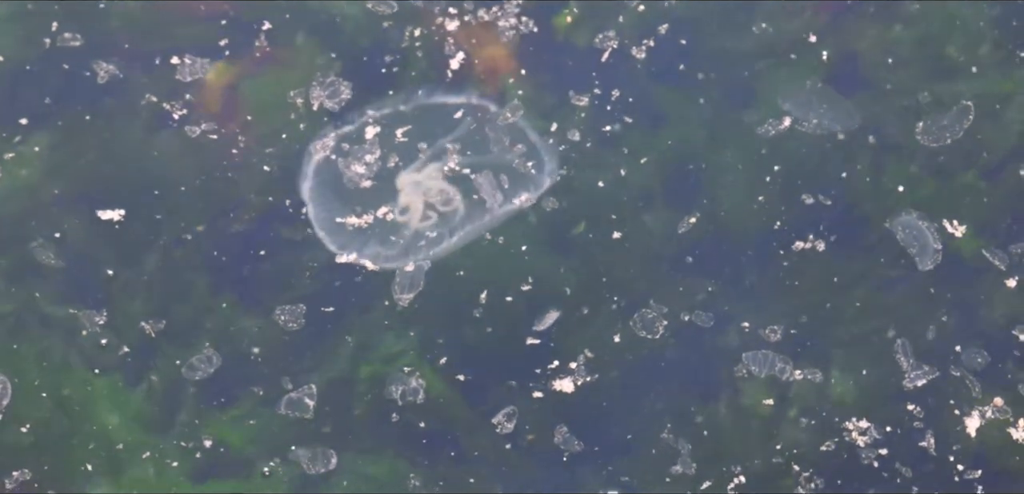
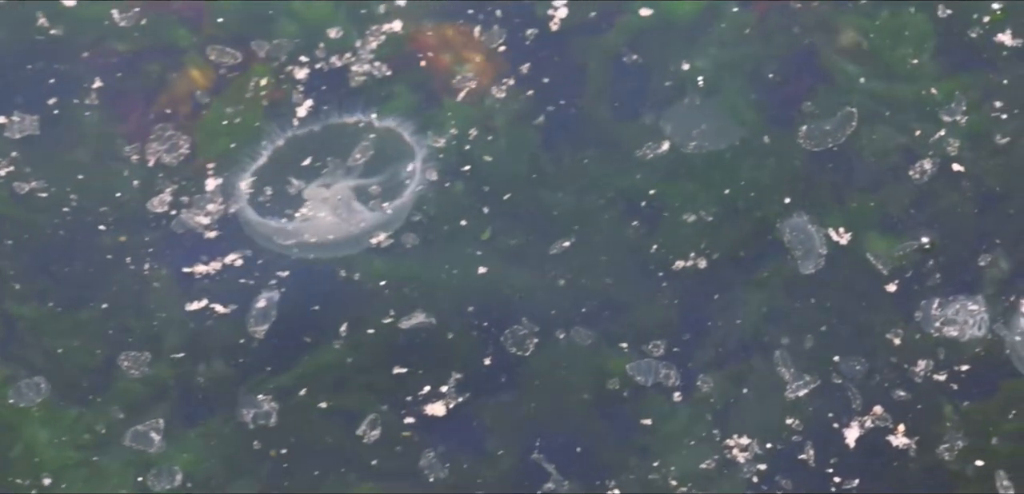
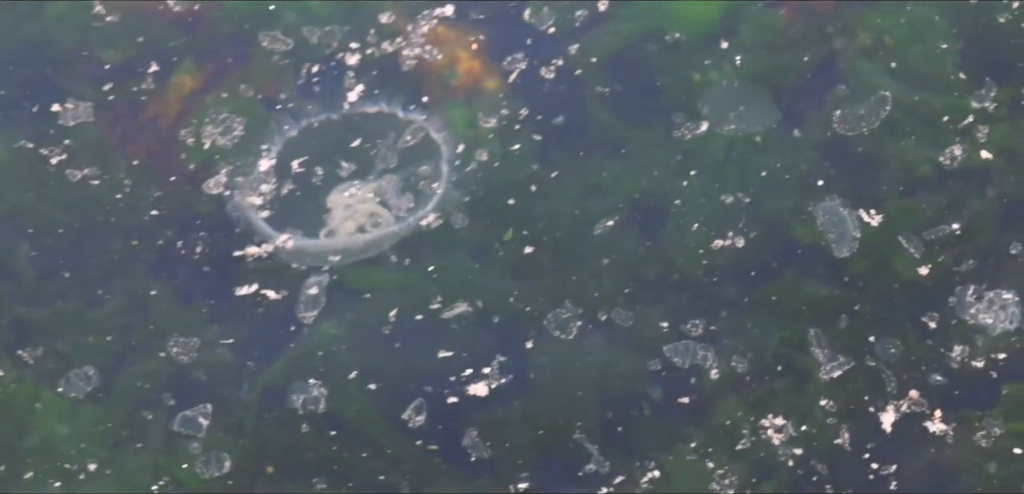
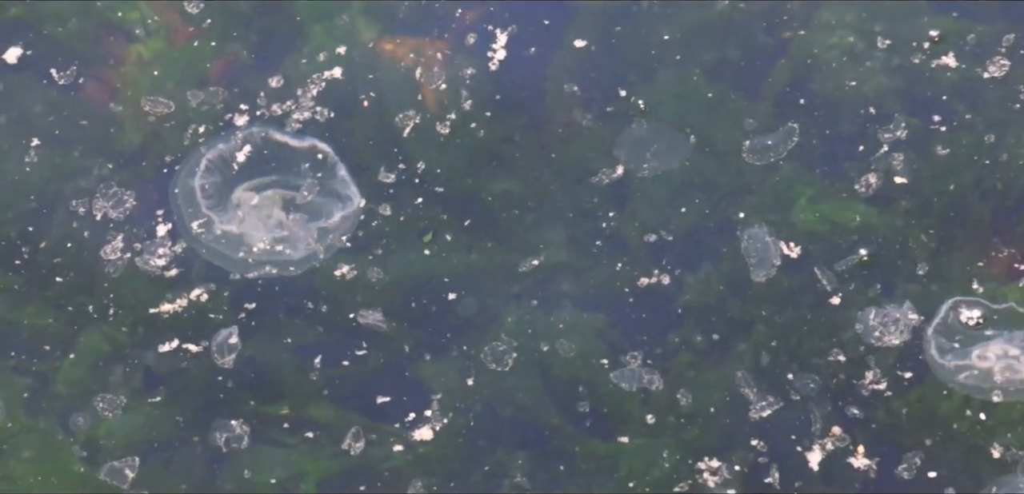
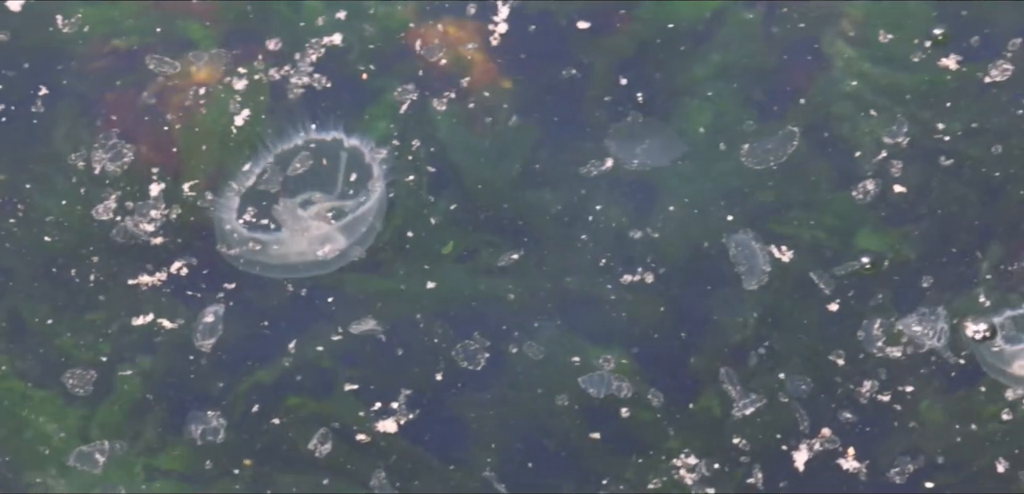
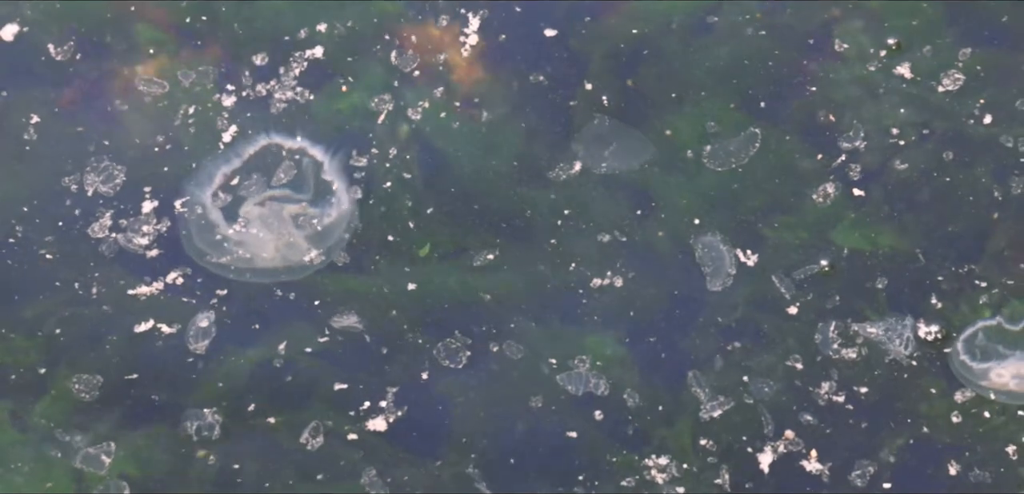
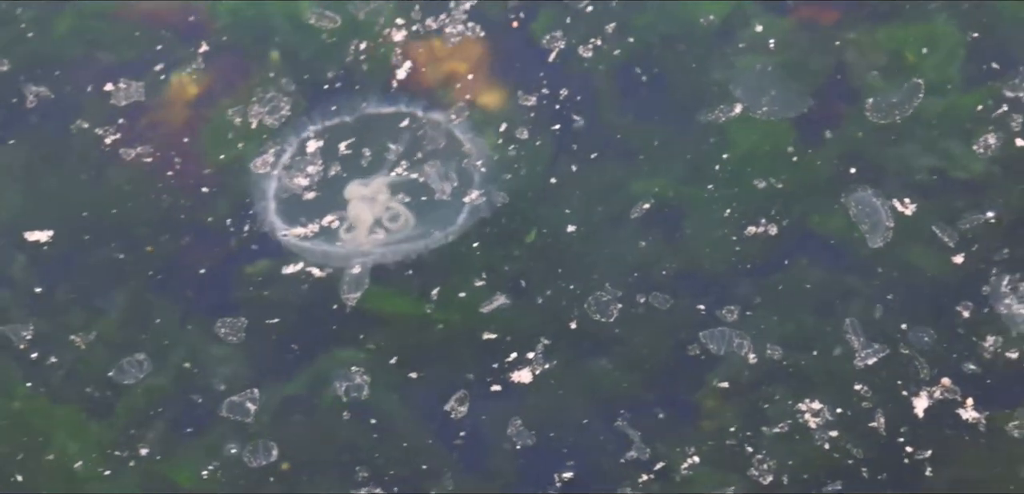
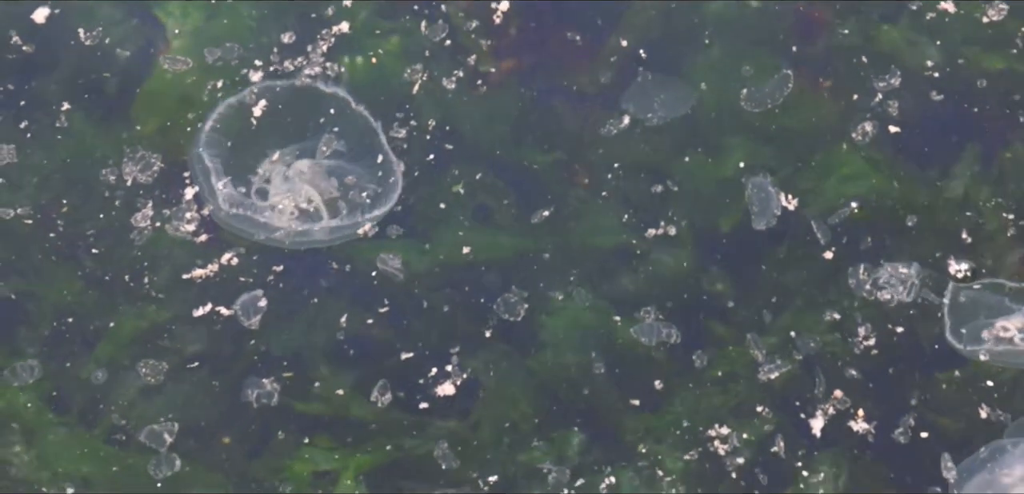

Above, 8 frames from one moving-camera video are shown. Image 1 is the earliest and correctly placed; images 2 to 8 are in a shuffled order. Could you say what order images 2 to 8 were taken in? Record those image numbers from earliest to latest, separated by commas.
7, 3, 2, 5, 6, 4, 8
